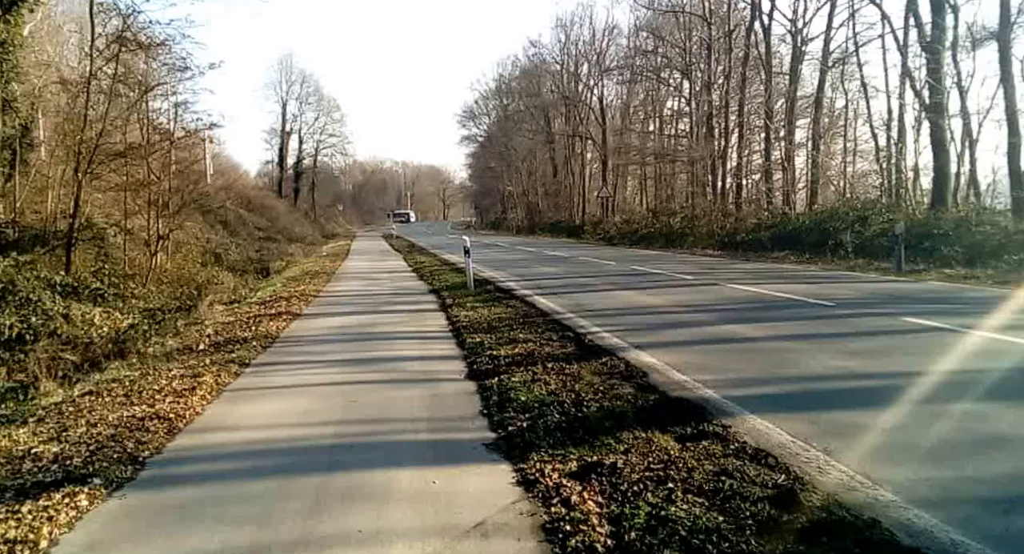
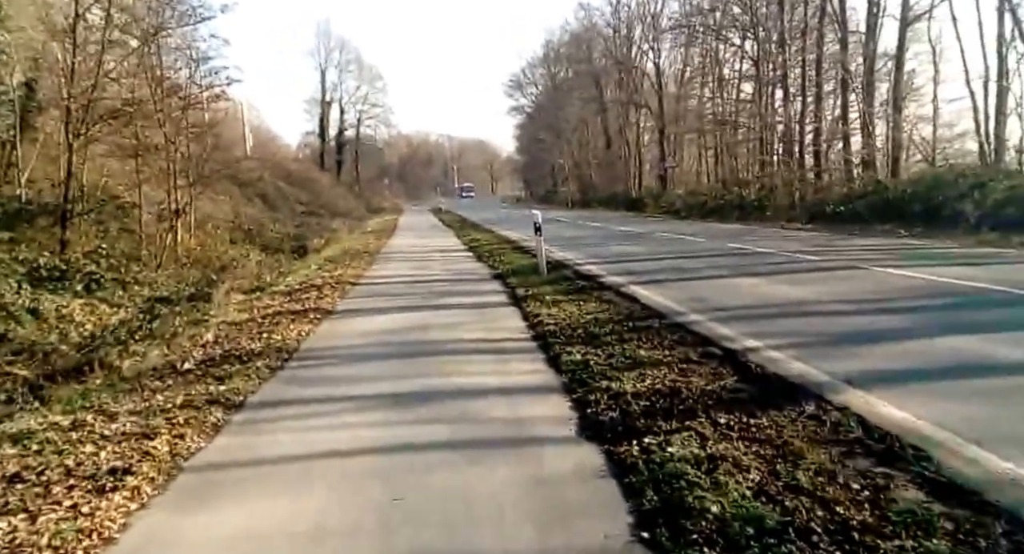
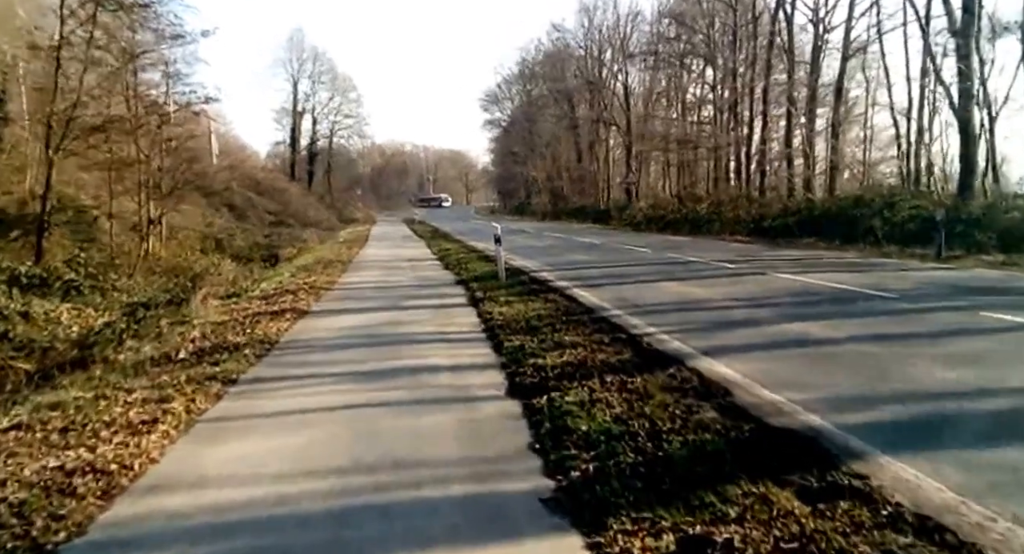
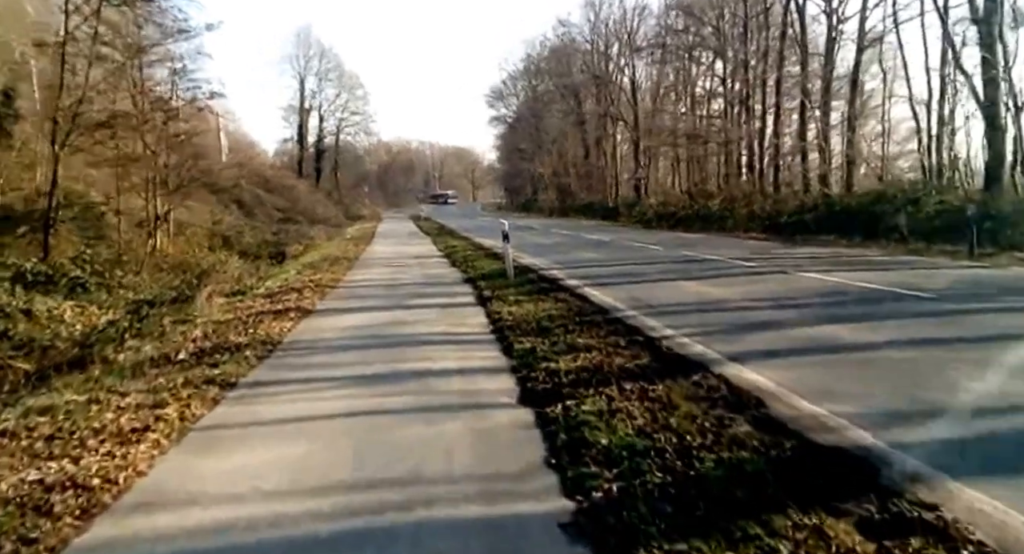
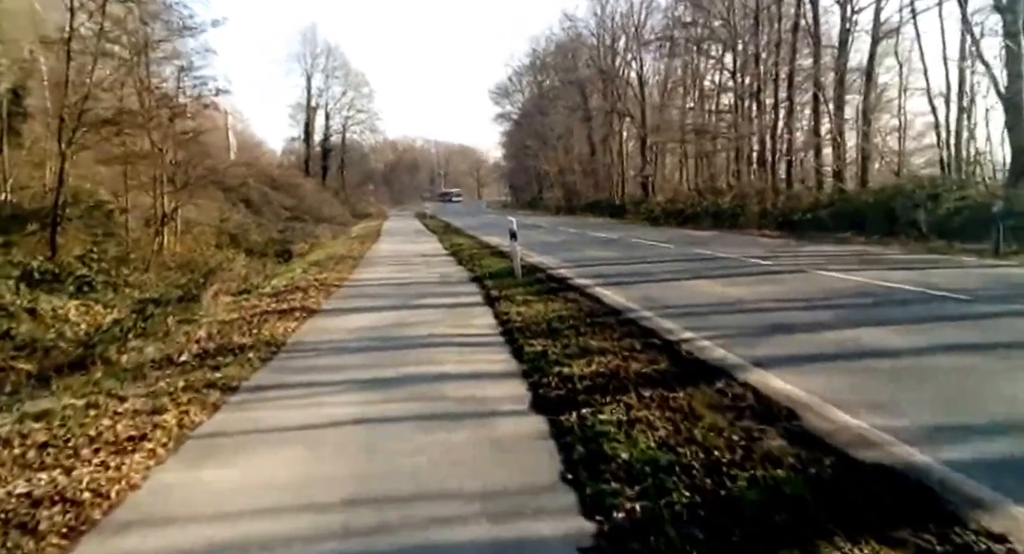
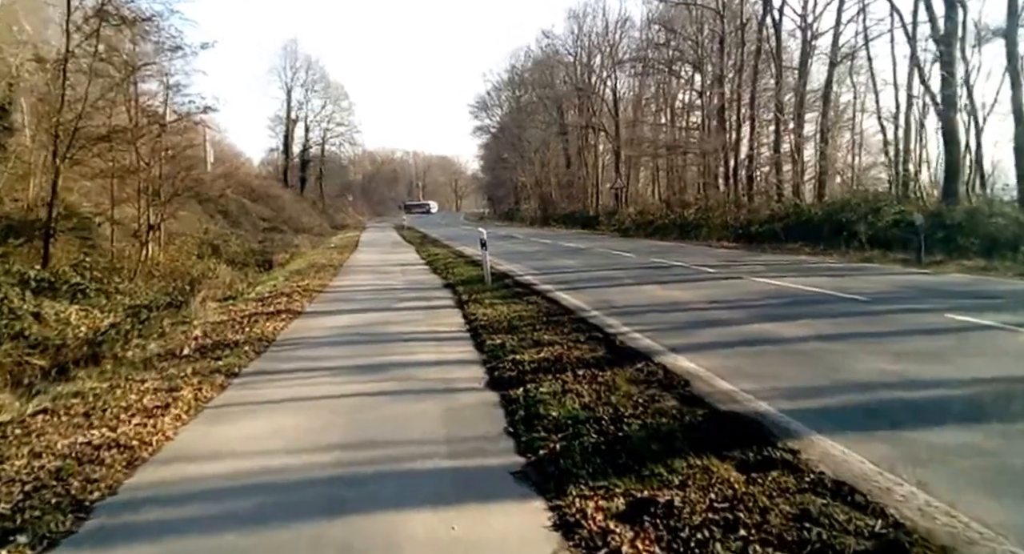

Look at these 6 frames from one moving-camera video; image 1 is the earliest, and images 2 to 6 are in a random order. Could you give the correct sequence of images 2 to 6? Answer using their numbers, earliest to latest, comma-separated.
6, 3, 4, 5, 2
